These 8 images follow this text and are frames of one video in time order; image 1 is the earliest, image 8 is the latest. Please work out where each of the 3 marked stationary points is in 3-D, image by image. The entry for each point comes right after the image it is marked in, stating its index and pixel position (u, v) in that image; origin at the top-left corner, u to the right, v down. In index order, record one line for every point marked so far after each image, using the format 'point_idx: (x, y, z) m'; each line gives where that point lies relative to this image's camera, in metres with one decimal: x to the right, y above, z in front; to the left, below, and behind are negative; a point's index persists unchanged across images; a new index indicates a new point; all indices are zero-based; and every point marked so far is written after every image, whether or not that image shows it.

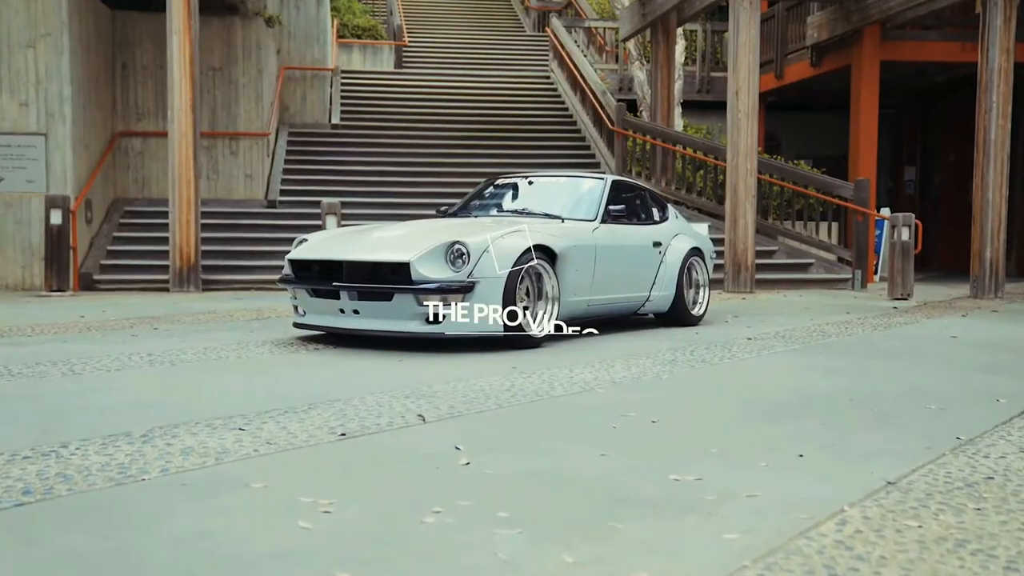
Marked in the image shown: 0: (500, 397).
0: (-0.1, -0.6, +5.2) m
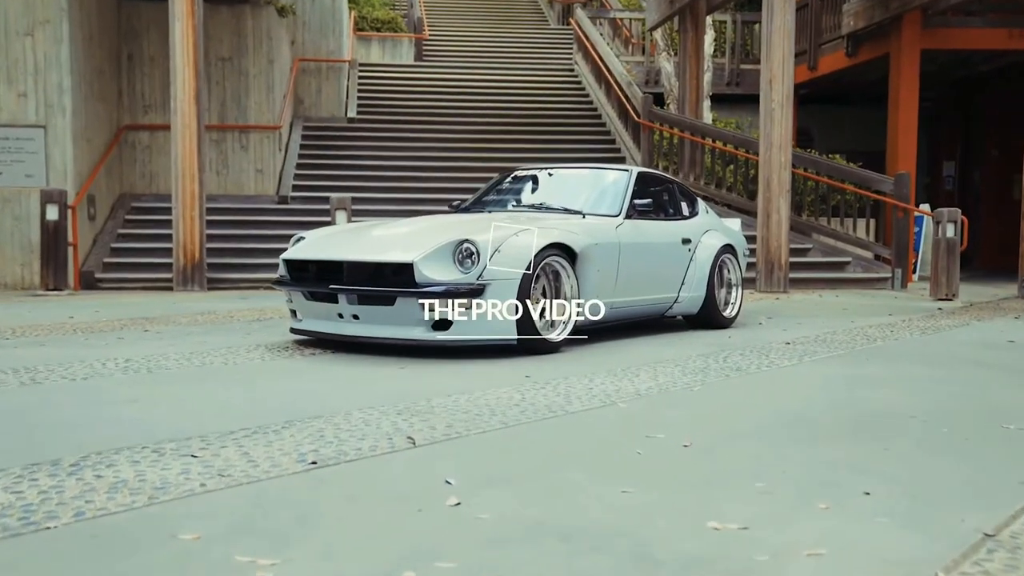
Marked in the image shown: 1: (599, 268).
0: (0.0, -0.6, +4.5) m
1: (+0.7, +0.1, +7.5) m
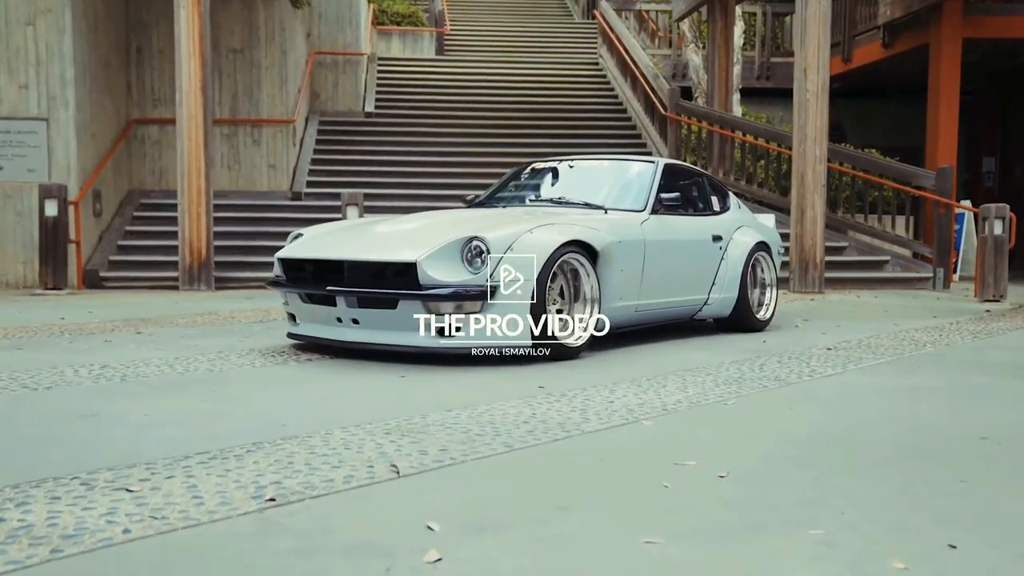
0: (0.0, -0.6, +3.9) m
1: (+0.8, +0.1, +6.9) m
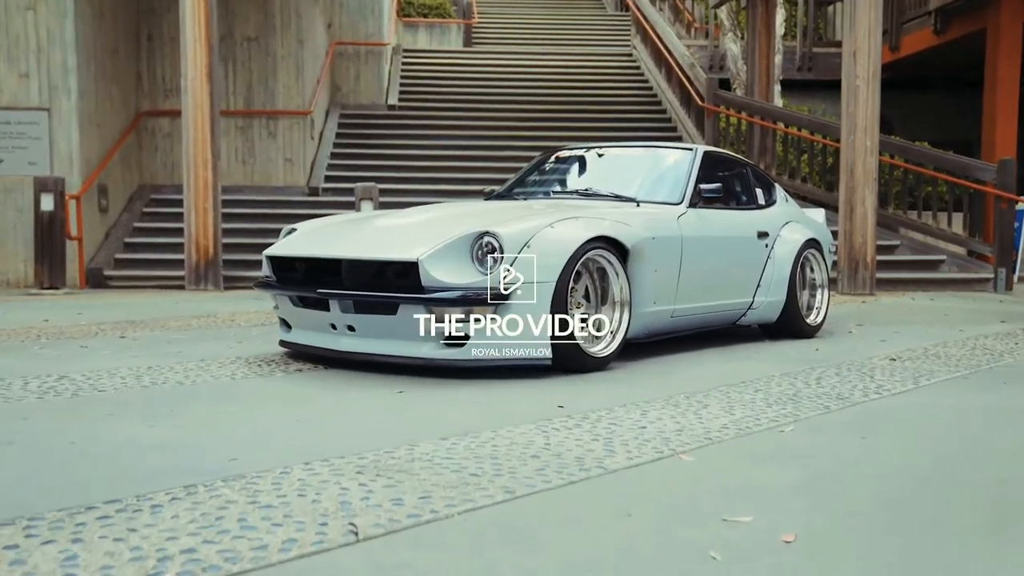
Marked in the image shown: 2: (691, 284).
0: (0.0, -0.6, +3.1) m
1: (+0.9, +0.1, +6.1) m
2: (+1.2, 0.0, +6.5) m
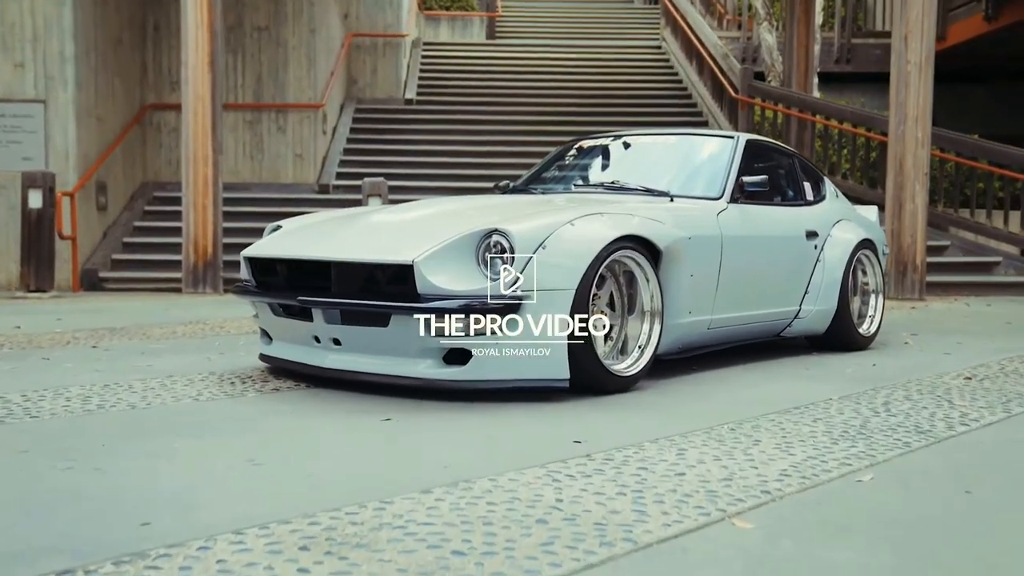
0: (0.0, -0.6, +2.4) m
1: (+1.0, +0.1, +5.3) m
2: (+1.3, 0.0, +5.7) m
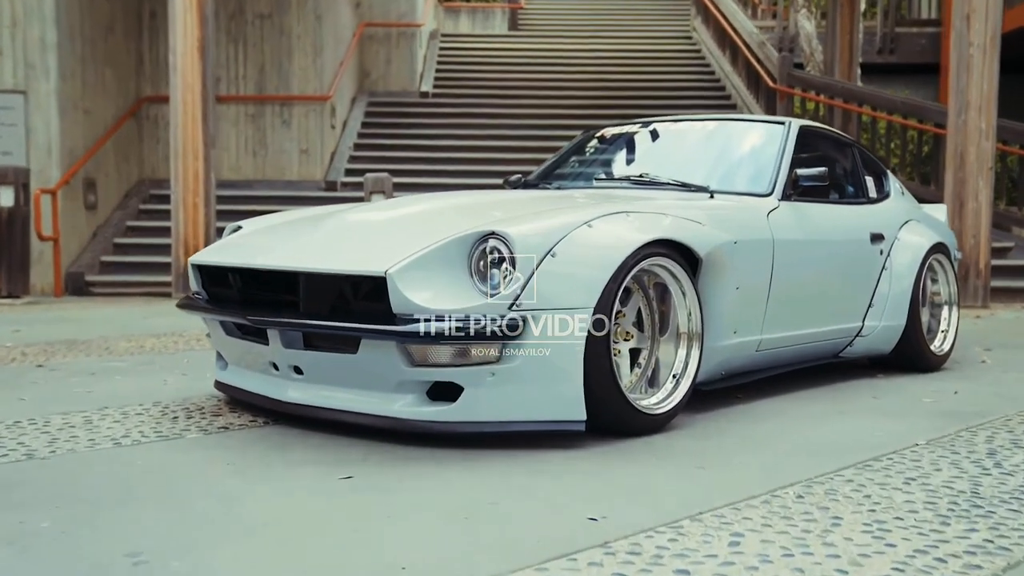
0: (0.0, -0.7, +1.4) m
1: (+1.0, 0.0, +4.3) m
2: (+1.3, -0.1, +4.7) m
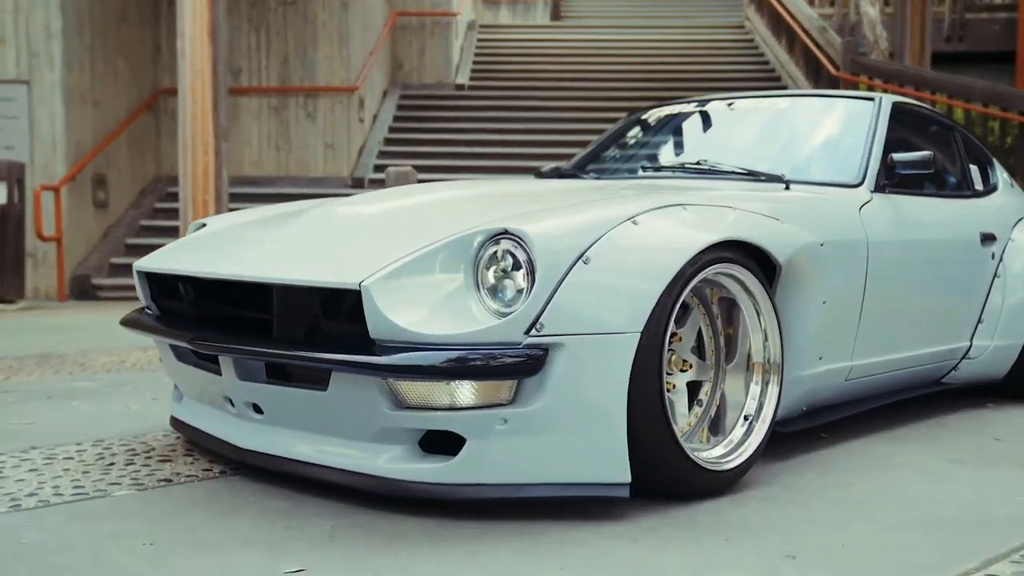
0: (-0.1, -0.7, +0.5) m
1: (+1.1, 0.0, +3.4) m
2: (+1.4, -0.1, +3.7) m
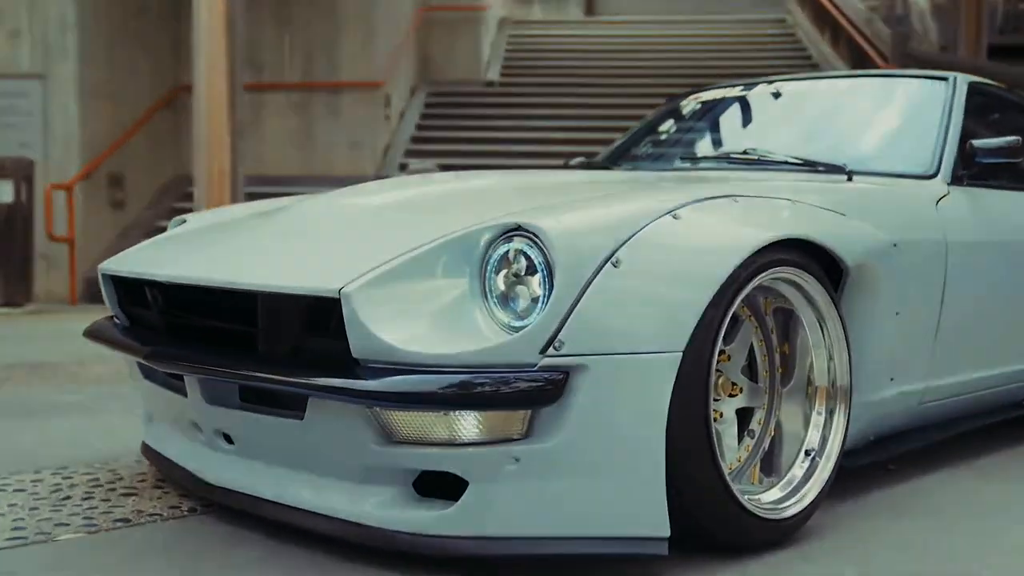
0: (-0.1, -0.8, +0.1) m
1: (+1.1, 0.0, +2.9) m
2: (+1.5, -0.1, +3.2) m
